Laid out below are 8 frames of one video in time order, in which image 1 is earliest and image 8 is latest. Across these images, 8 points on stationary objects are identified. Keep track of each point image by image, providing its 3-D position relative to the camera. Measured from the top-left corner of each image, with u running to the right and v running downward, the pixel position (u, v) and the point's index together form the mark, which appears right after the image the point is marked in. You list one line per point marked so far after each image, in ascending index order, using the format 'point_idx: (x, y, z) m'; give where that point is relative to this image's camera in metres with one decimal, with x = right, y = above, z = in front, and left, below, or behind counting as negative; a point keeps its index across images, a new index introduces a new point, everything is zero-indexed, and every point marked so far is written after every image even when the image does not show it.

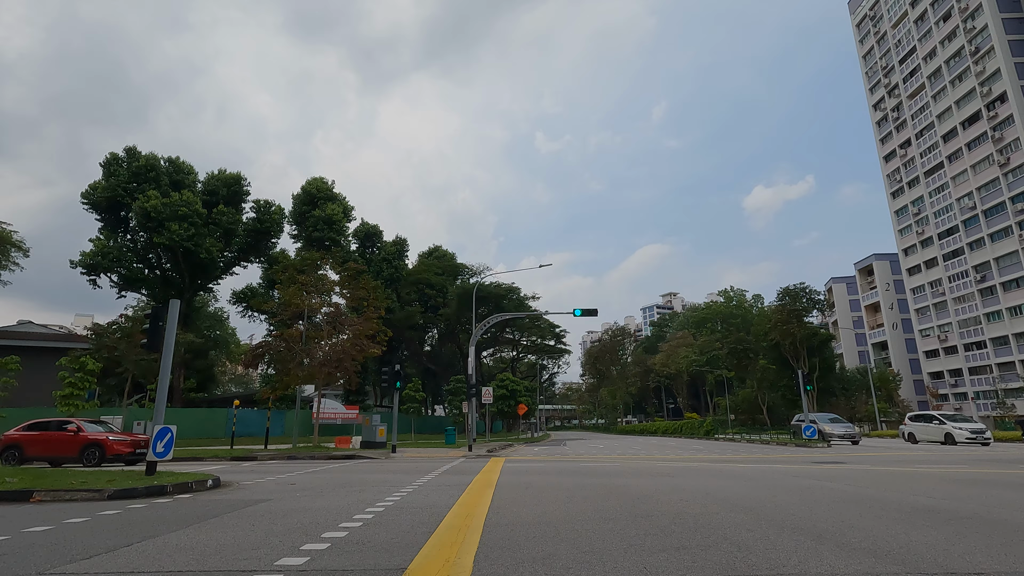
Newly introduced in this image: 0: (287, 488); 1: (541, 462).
0: (-3.3, -3.0, +8.6) m
1: (+0.8, -4.4, +14.6) m
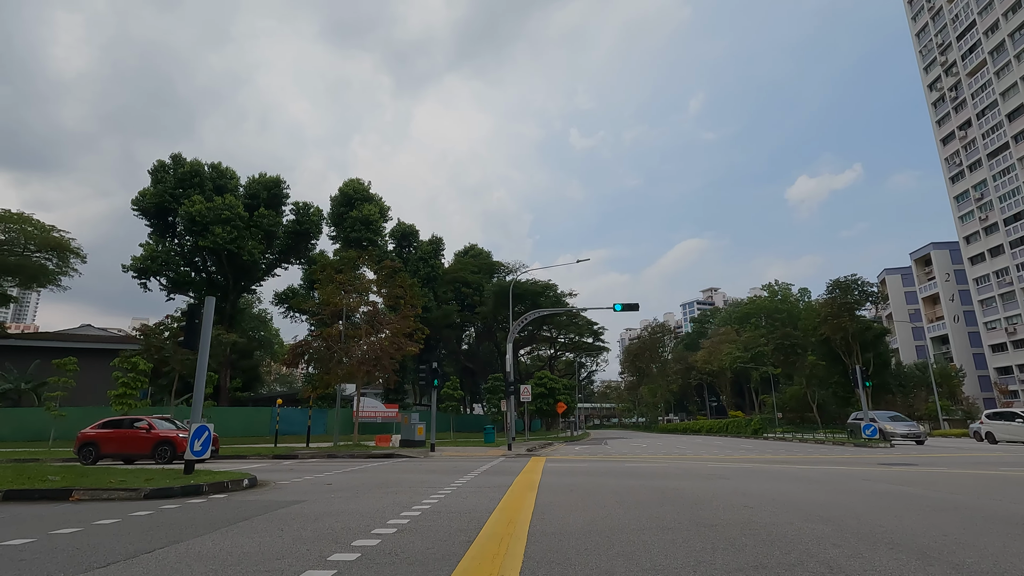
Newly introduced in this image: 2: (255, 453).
0: (-2.7, -2.9, +8.4) m
1: (+1.8, -4.2, +14.0) m
2: (-8.1, -5.2, +18.4) m
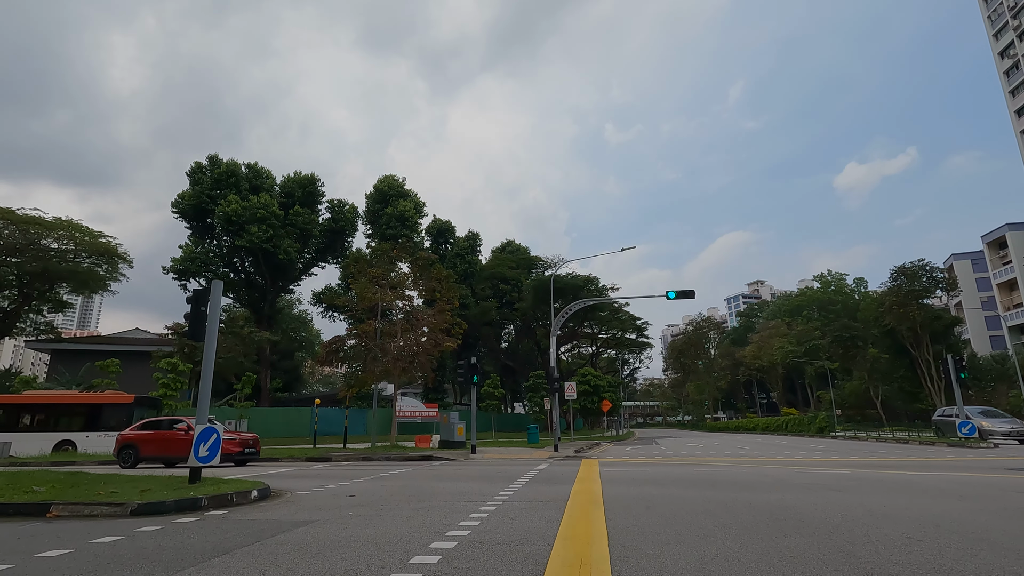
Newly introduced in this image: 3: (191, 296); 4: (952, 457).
0: (-2.0, -2.6, +7.1) m
1: (+2.9, -3.8, +12.4) m
2: (-6.7, -5.0, +17.4) m
3: (-4.8, -0.1, +8.9) m
4: (+10.8, -4.2, +14.4) m
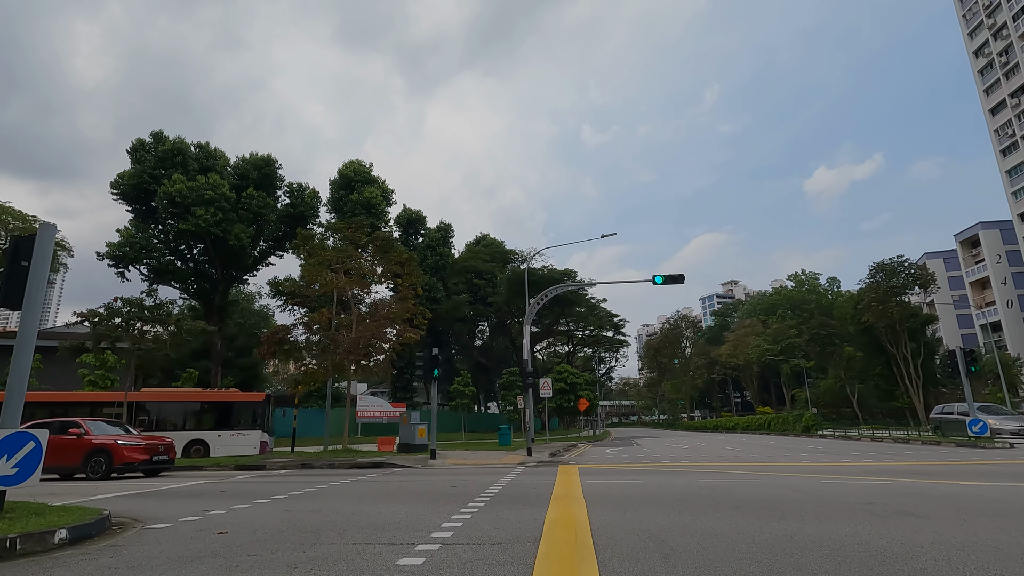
0: (-2.5, -2.1, +4.7) m
1: (+2.2, -3.3, +10.3) m
2: (-7.6, -4.5, +14.9) m
3: (-5.3, +0.4, +6.4) m
4: (+10.0, -3.7, +12.6) m
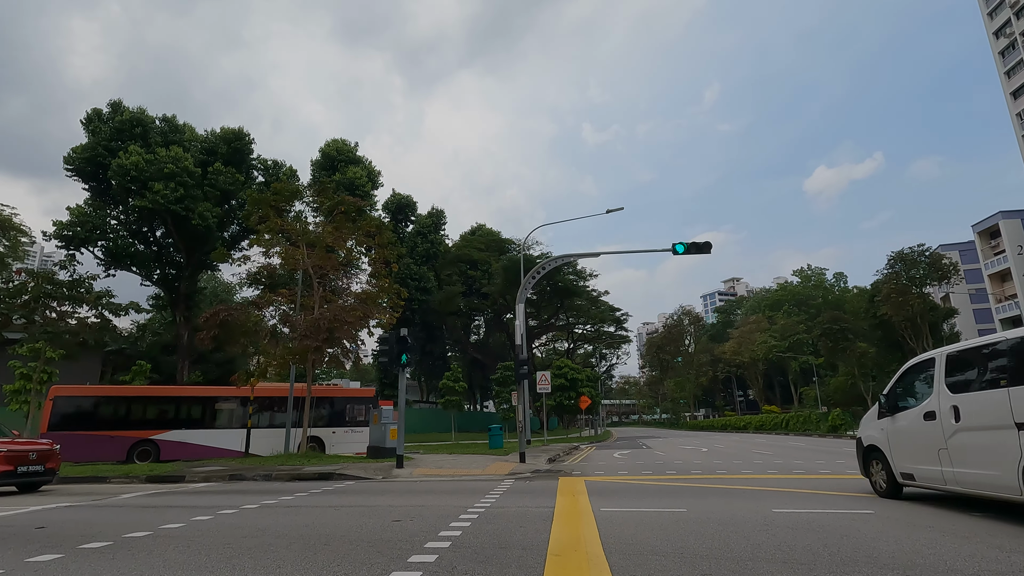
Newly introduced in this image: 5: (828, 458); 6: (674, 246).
0: (-2.7, -1.3, +1.6) m
1: (+1.9, -2.6, +7.2) m
2: (-7.8, -3.8, +11.7) m
3: (-5.6, +1.1, +3.2) m
4: (+9.8, -3.0, +9.4) m
5: (+9.0, -4.9, +16.9) m
6: (+4.0, +1.1, +14.5) m
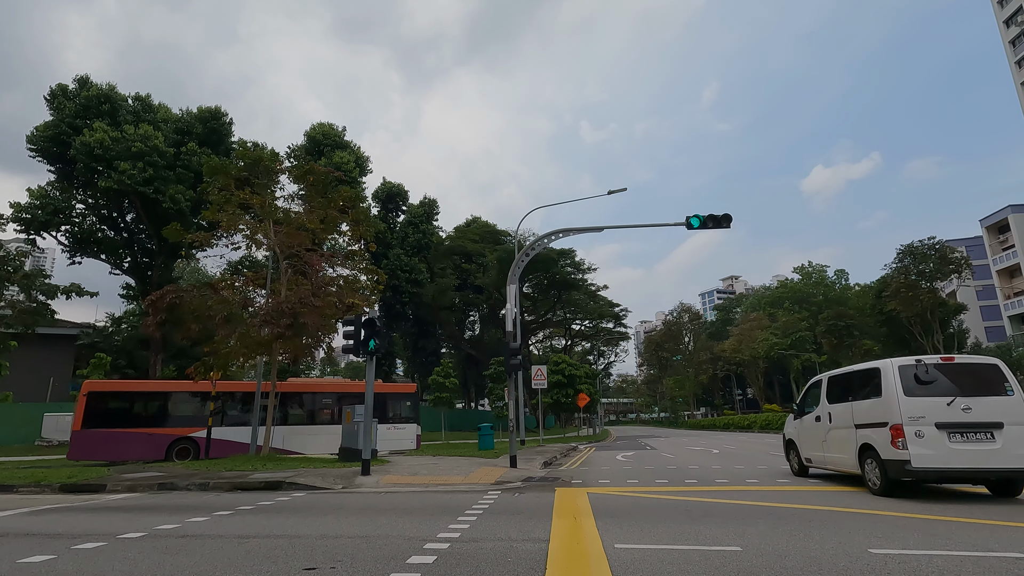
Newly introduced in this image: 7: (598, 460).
0: (-2.9, -0.9, -0.3) m
1: (+1.8, -2.2, +5.3) m
2: (-8.0, -3.3, +9.8) m
3: (-5.7, +1.6, +1.3) m
4: (+9.6, -2.5, +7.6) m
5: (+8.8, -4.5, +15.1) m
6: (+3.8, +1.5, +12.6) m
7: (+2.4, -4.8, +16.3) m
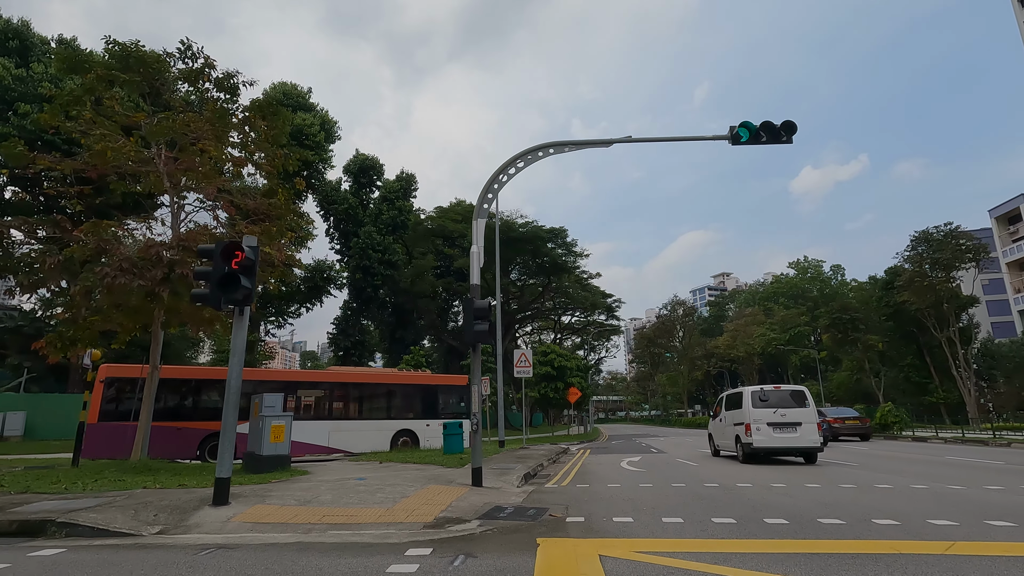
0: (-3.2, 0.0, -4.3) m
1: (+1.4, -1.2, +1.4) m
2: (-8.5, -2.2, +5.8) m
3: (-6.0, +2.6, -2.7) m
4: (+9.2, -1.7, +3.9) m
5: (+8.2, -3.6, +11.4) m
6: (+3.3, +2.5, +8.7) m
7: (+1.8, -3.8, +12.4) m
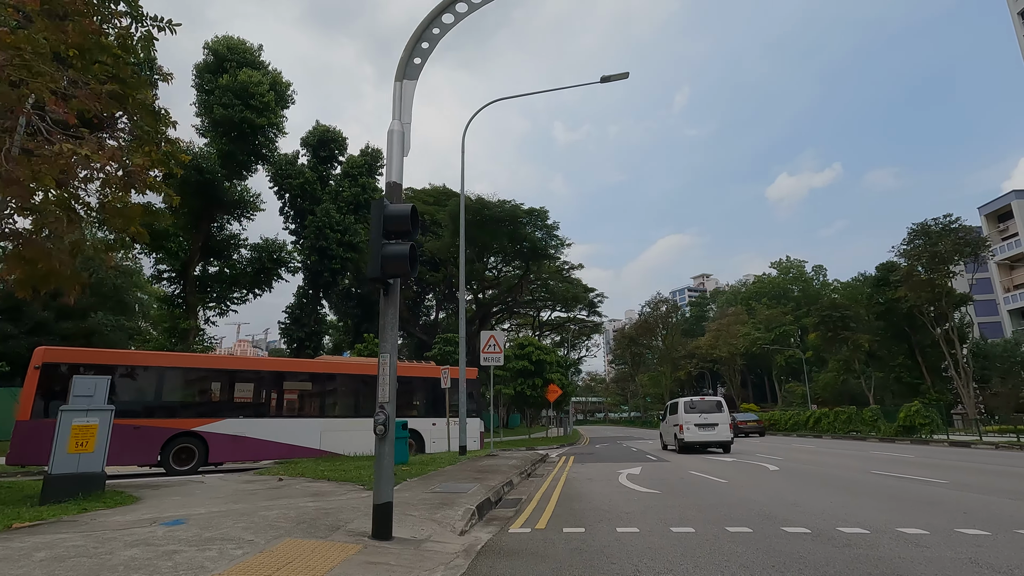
0: (-3.2, +0.9, -7.9) m
1: (+1.2, -0.4, -2.0) m
2: (-8.9, -1.3, +2.0) m
3: (-6.0, +3.5, -6.4) m
4: (+8.9, -1.0, +0.7) m
5: (+7.6, -2.8, +8.1) m
6: (+2.9, +3.2, +5.4) m
7: (+1.2, -3.0, +9.0) m
